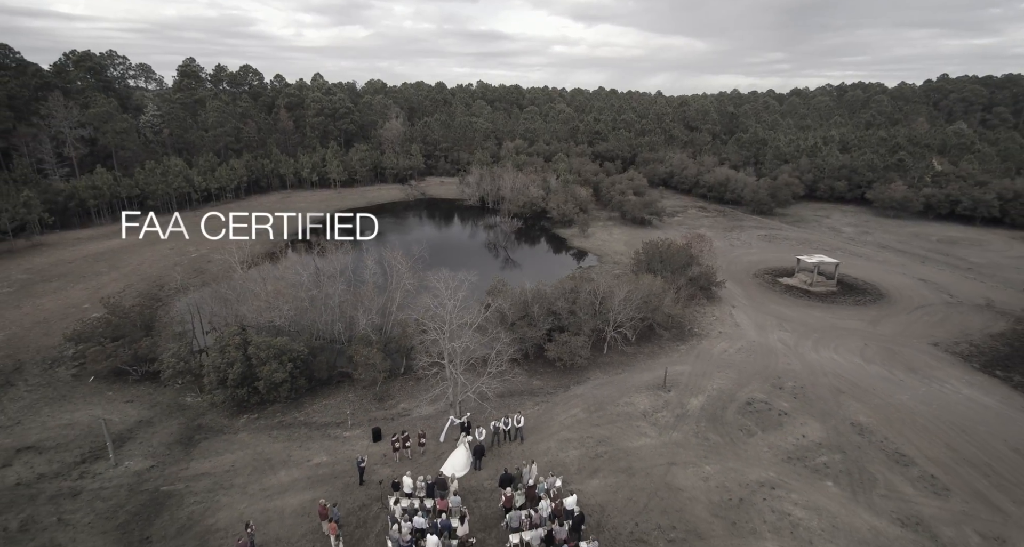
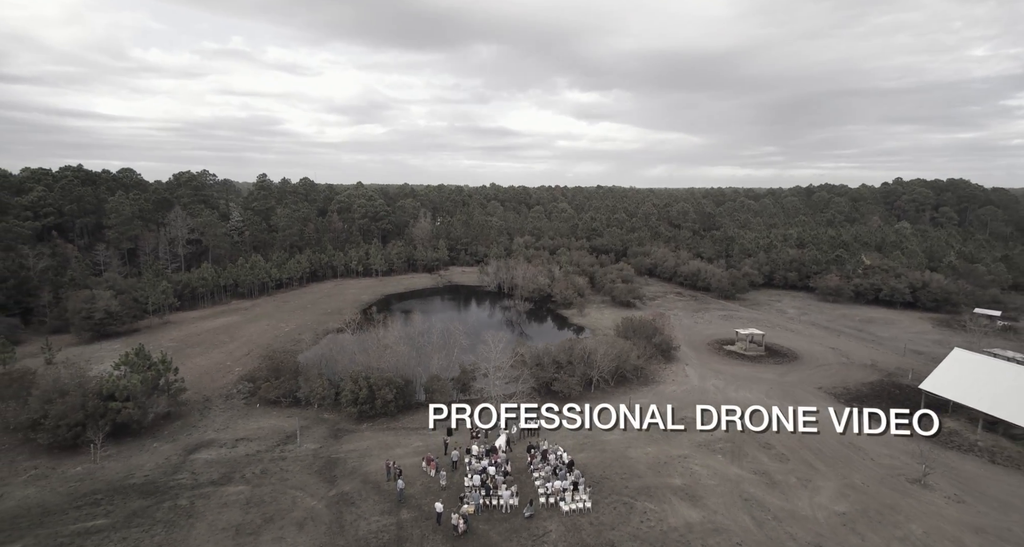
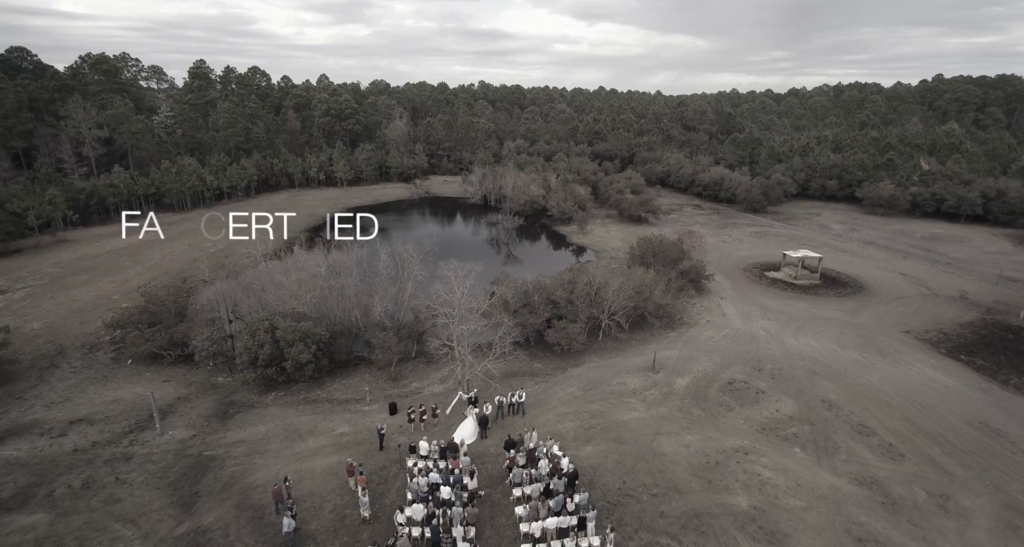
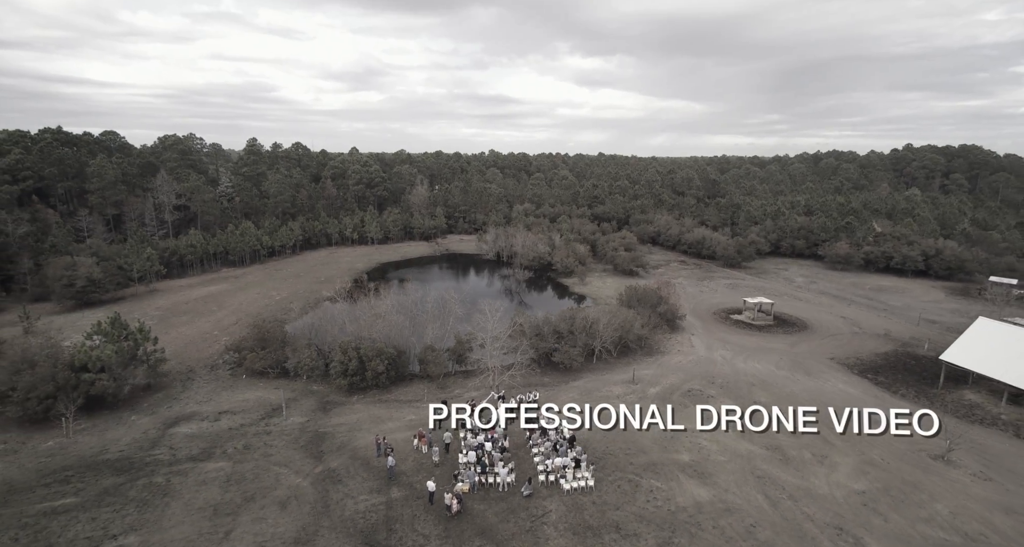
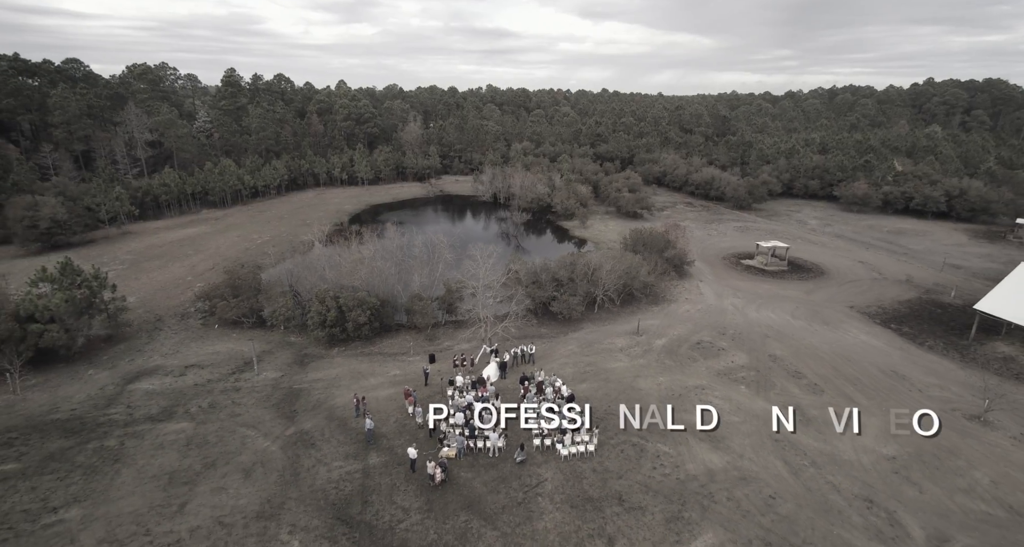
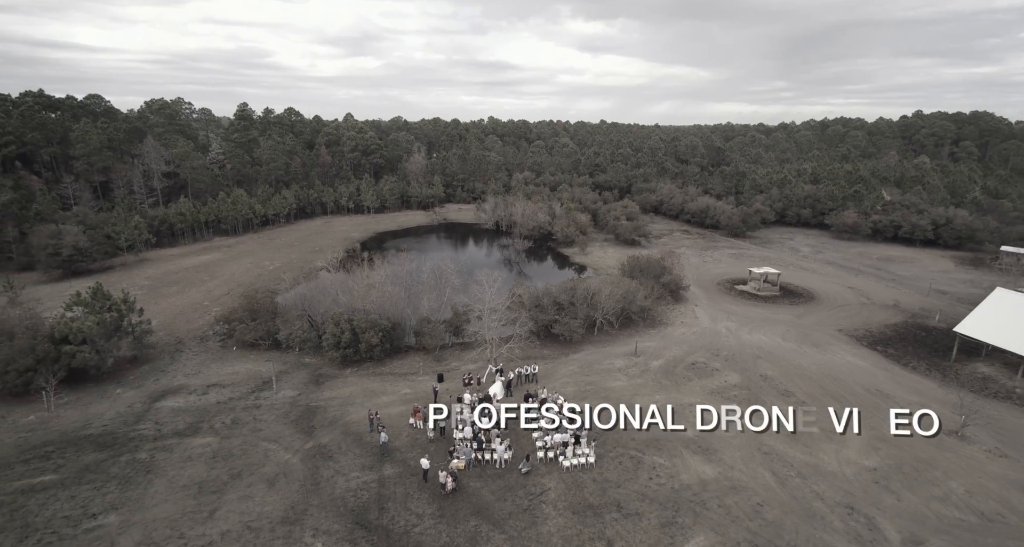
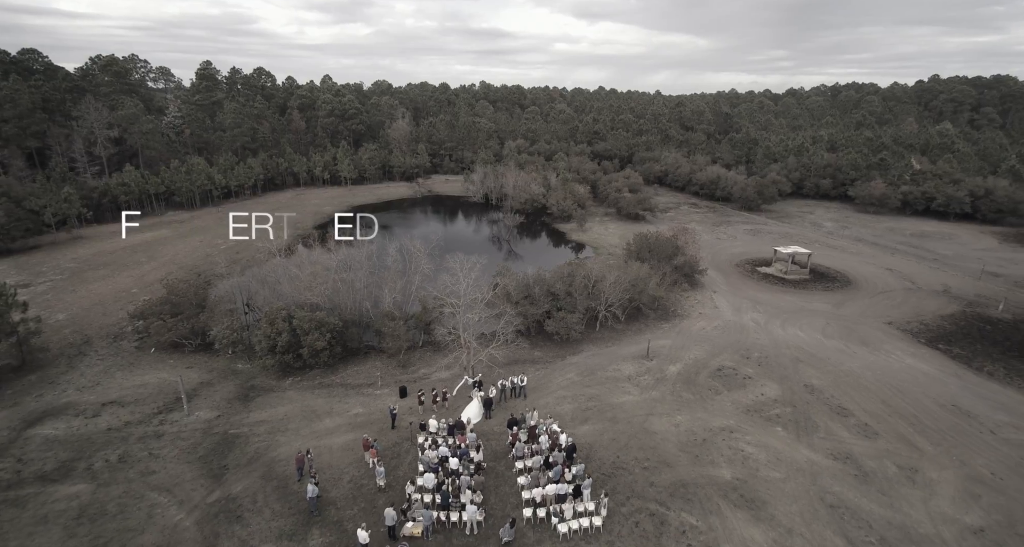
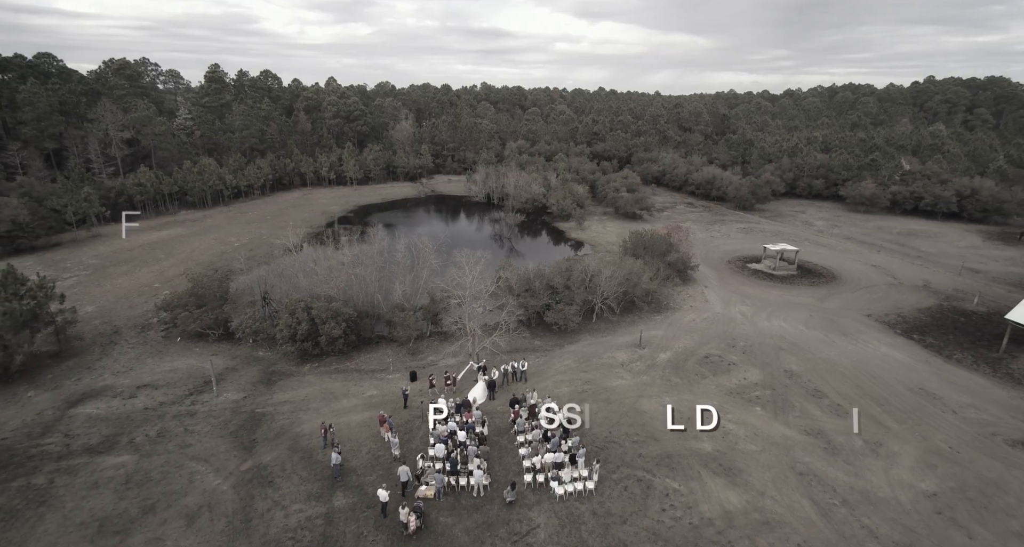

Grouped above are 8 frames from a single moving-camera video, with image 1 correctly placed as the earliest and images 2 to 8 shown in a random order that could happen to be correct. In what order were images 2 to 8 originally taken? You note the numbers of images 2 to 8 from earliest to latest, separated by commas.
3, 7, 8, 5, 6, 4, 2
